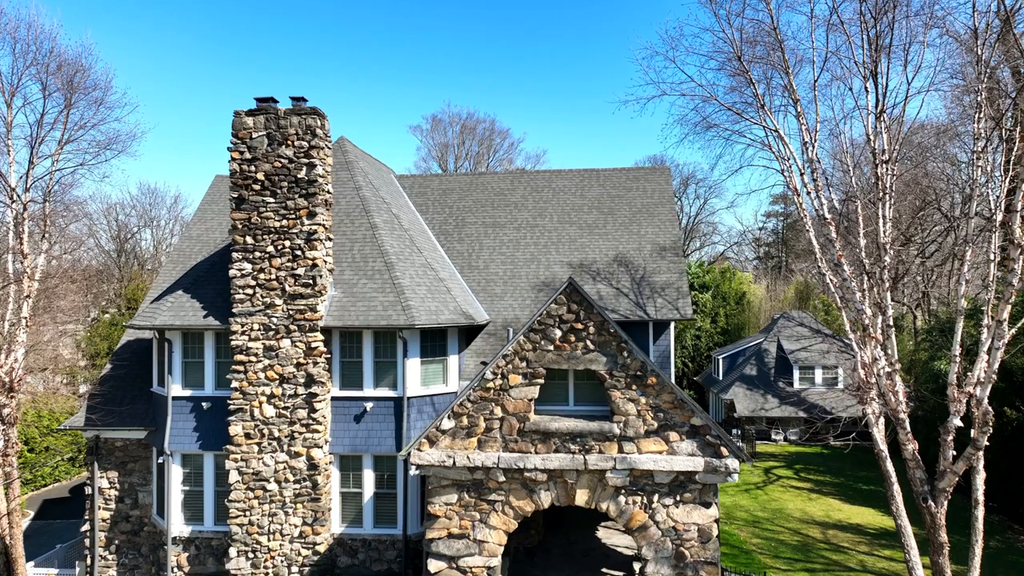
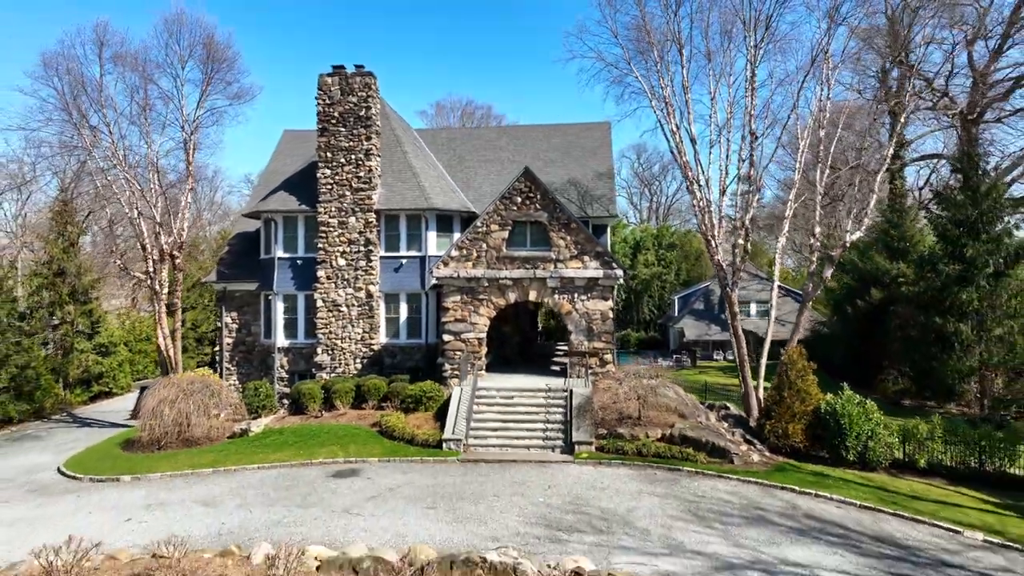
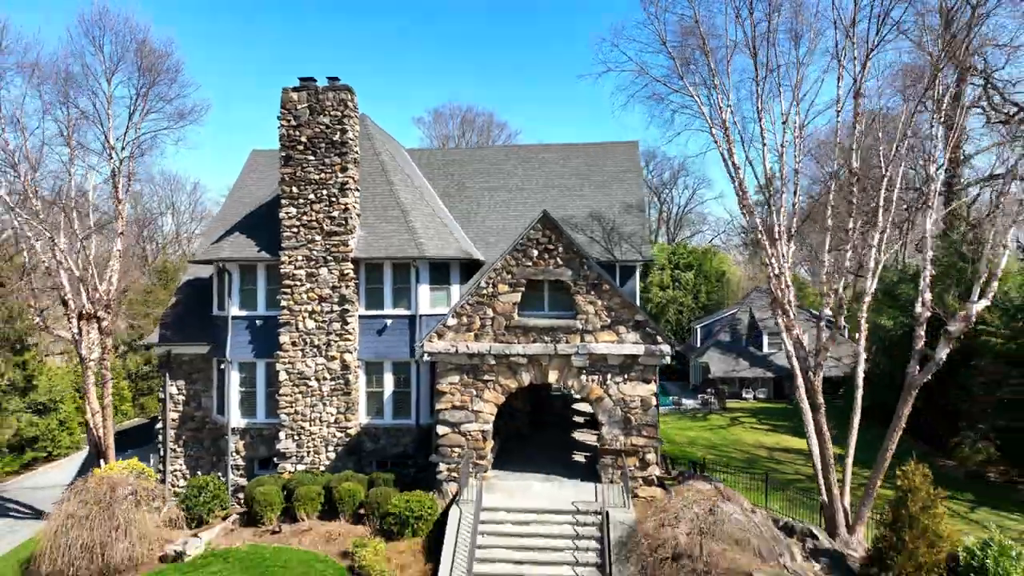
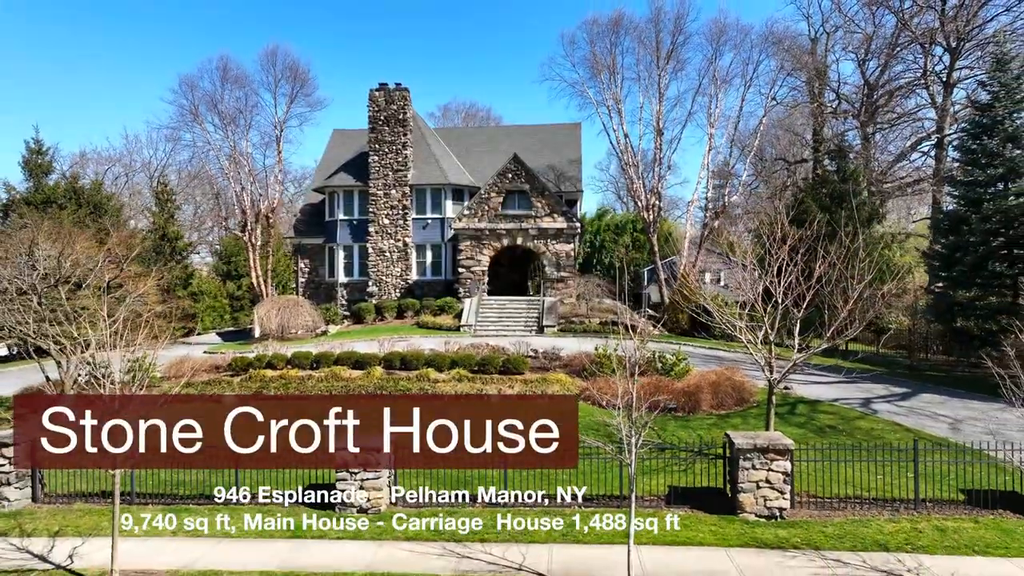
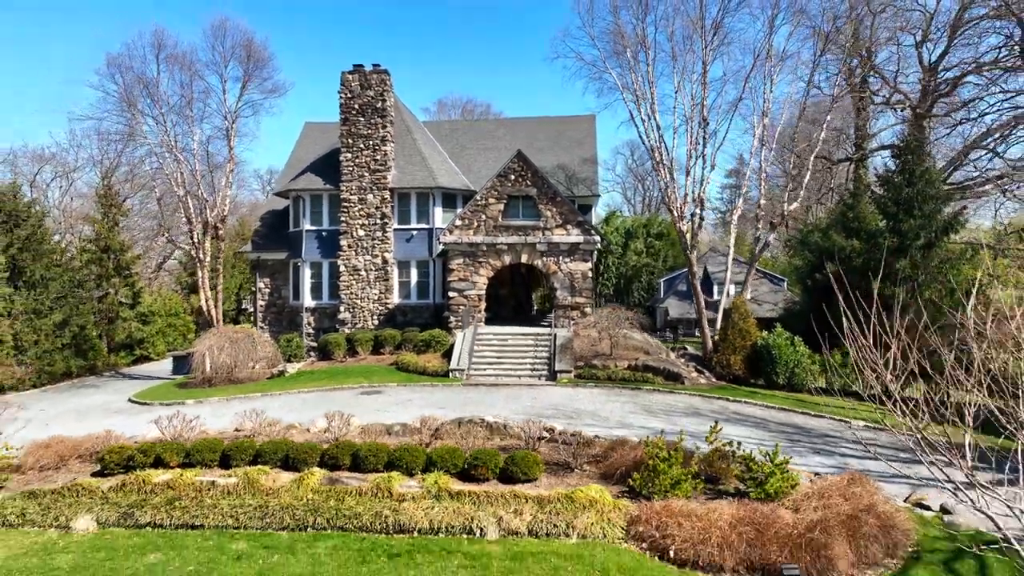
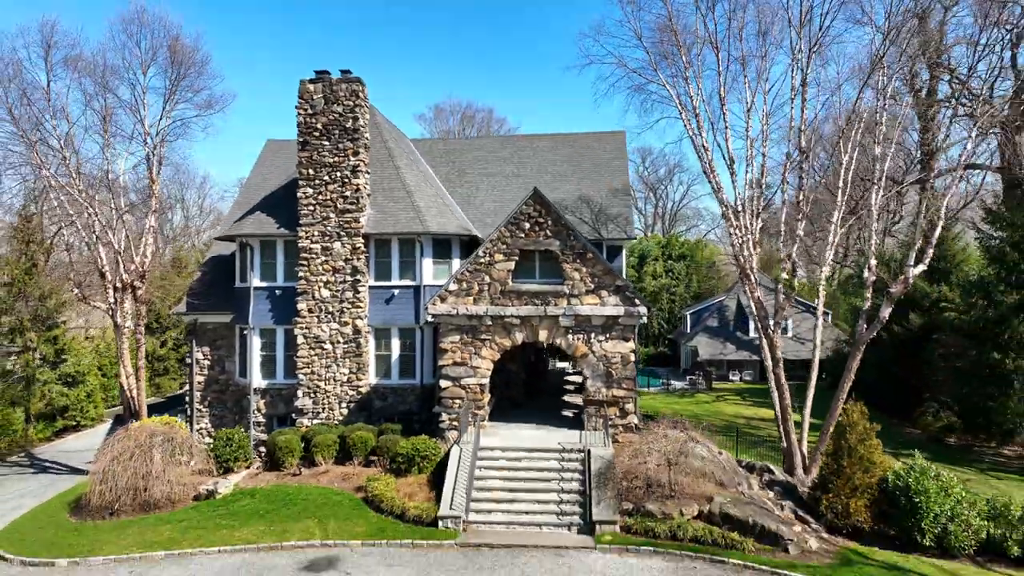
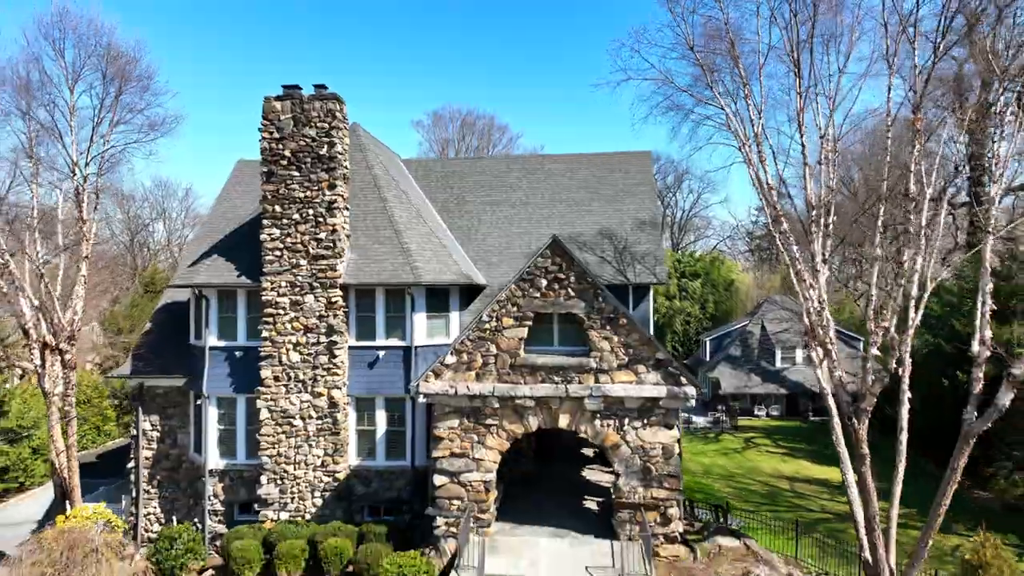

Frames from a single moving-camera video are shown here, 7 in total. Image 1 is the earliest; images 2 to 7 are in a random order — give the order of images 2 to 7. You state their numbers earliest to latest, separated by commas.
7, 3, 6, 2, 5, 4
